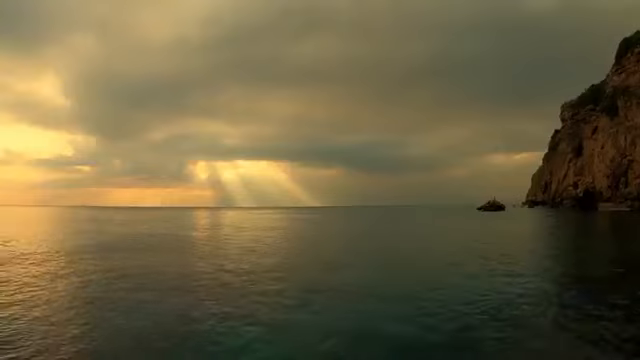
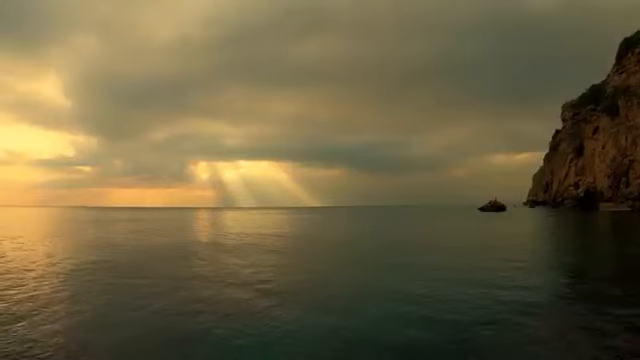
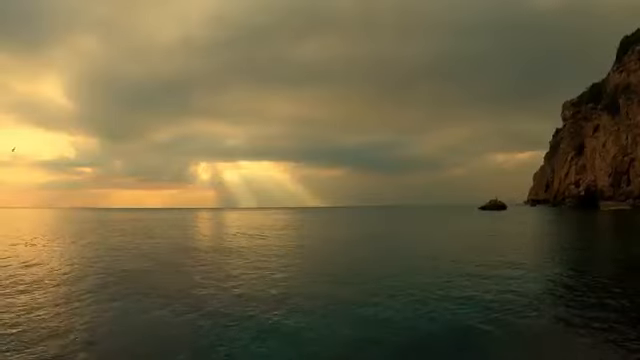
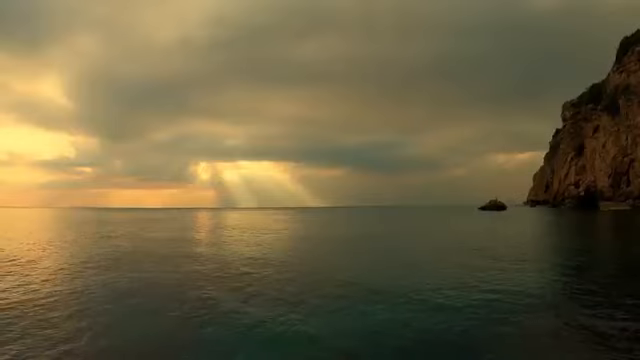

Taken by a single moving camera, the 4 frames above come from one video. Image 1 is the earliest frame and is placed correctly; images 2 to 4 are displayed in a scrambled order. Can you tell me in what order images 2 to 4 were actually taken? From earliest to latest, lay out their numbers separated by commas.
2, 4, 3
